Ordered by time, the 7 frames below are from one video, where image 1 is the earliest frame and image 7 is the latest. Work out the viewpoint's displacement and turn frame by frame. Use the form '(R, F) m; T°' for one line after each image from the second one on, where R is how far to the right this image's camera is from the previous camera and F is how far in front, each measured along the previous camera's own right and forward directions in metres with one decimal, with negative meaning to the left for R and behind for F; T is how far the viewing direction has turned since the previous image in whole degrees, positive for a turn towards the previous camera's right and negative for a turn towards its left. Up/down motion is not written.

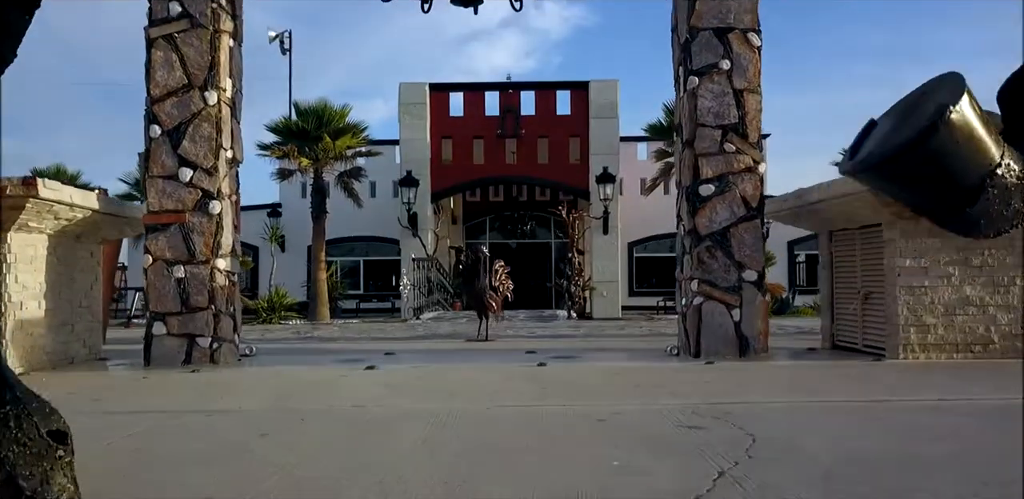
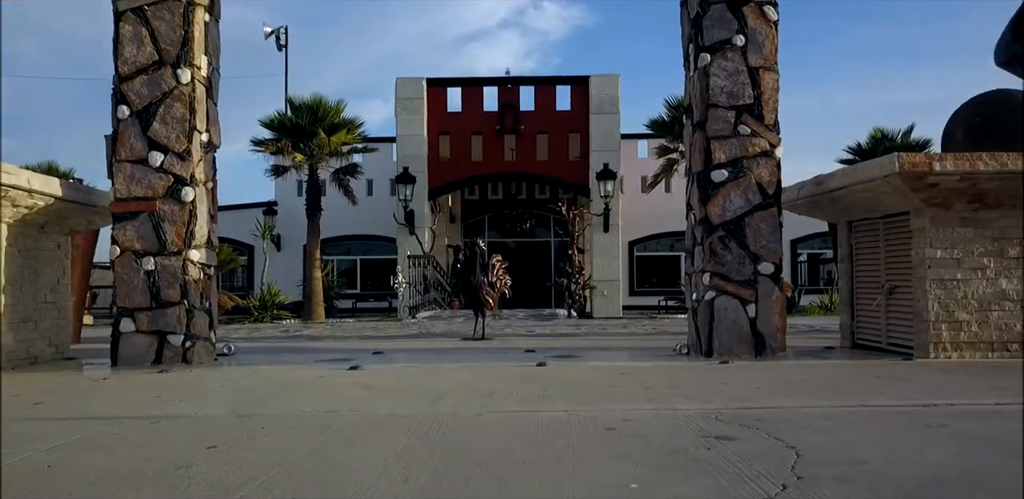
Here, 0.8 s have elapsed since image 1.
(0.0, +0.8) m; 0°
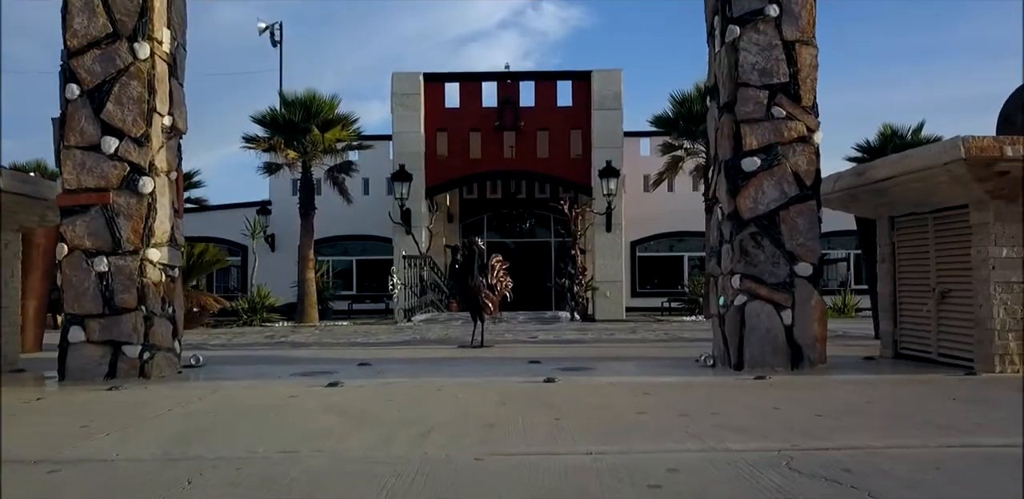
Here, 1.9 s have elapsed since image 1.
(0.0, +1.3) m; 0°
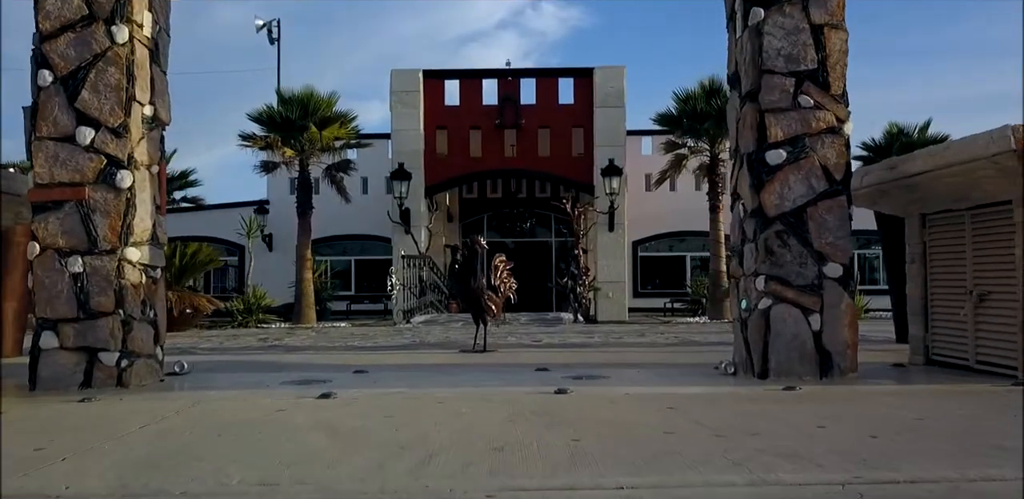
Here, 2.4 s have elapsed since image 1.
(-0.1, +0.7) m; 0°
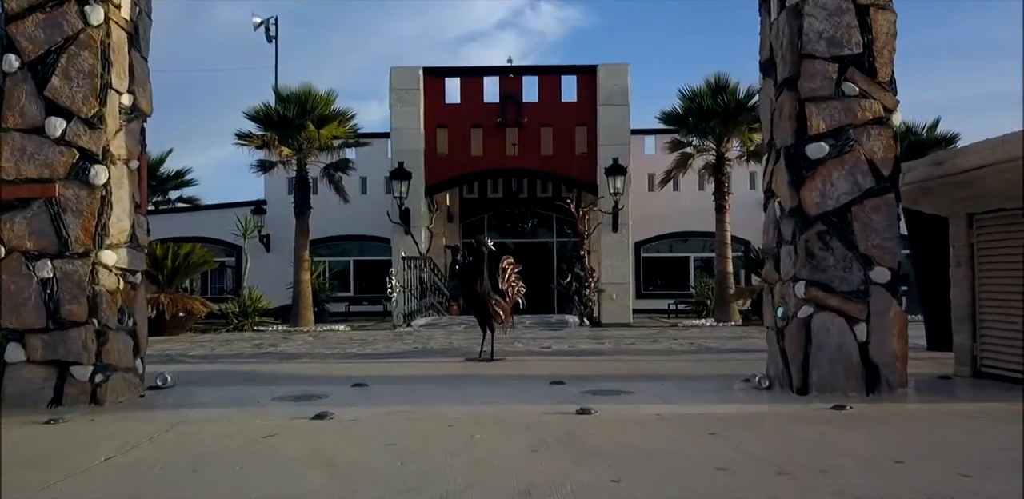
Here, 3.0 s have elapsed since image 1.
(-0.1, +0.8) m; 0°
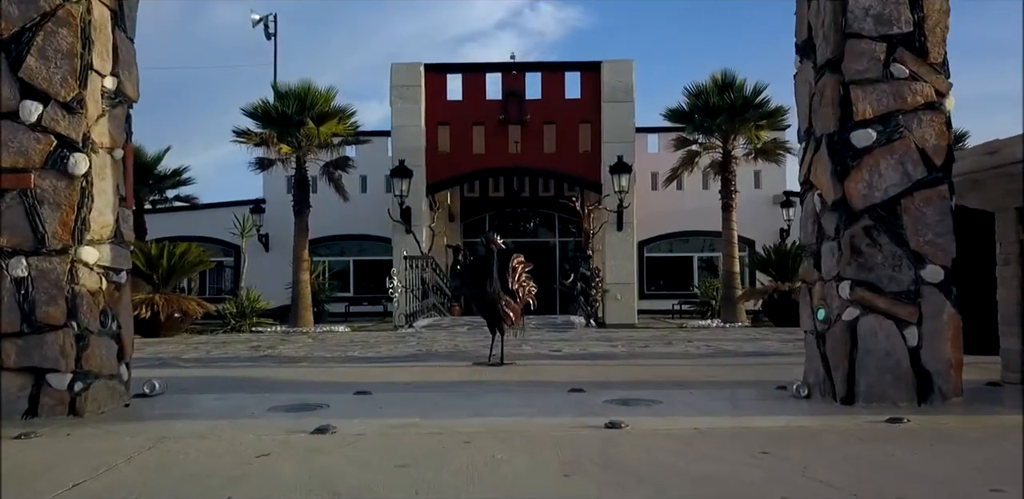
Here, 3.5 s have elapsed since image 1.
(-0.1, +0.7) m; 0°
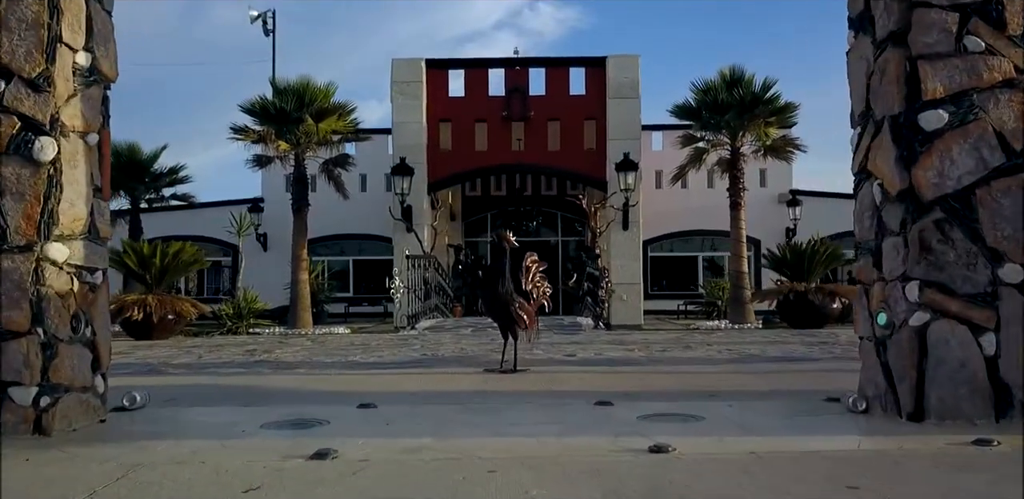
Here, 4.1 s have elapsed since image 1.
(-0.2, +0.8) m; 0°
